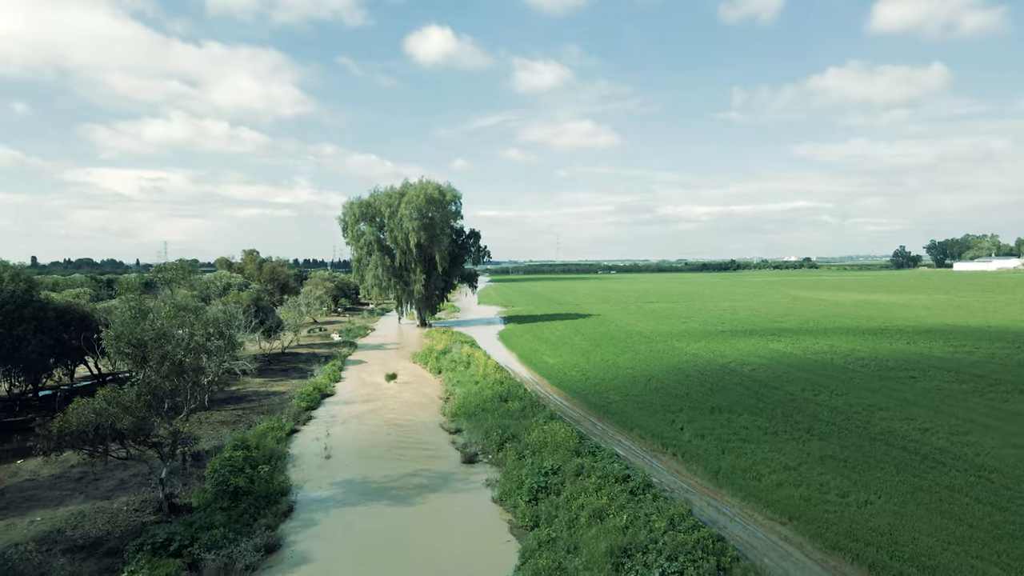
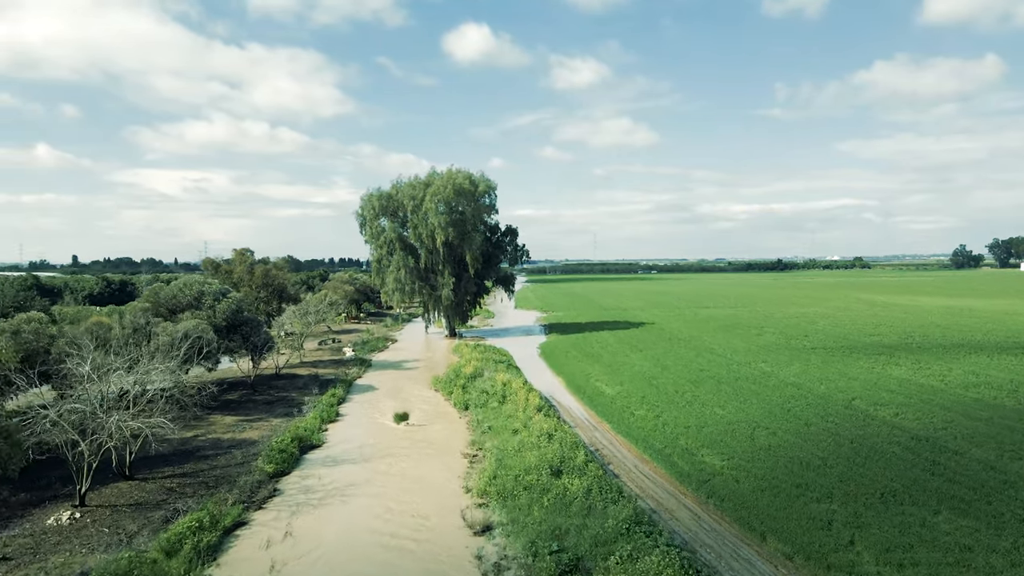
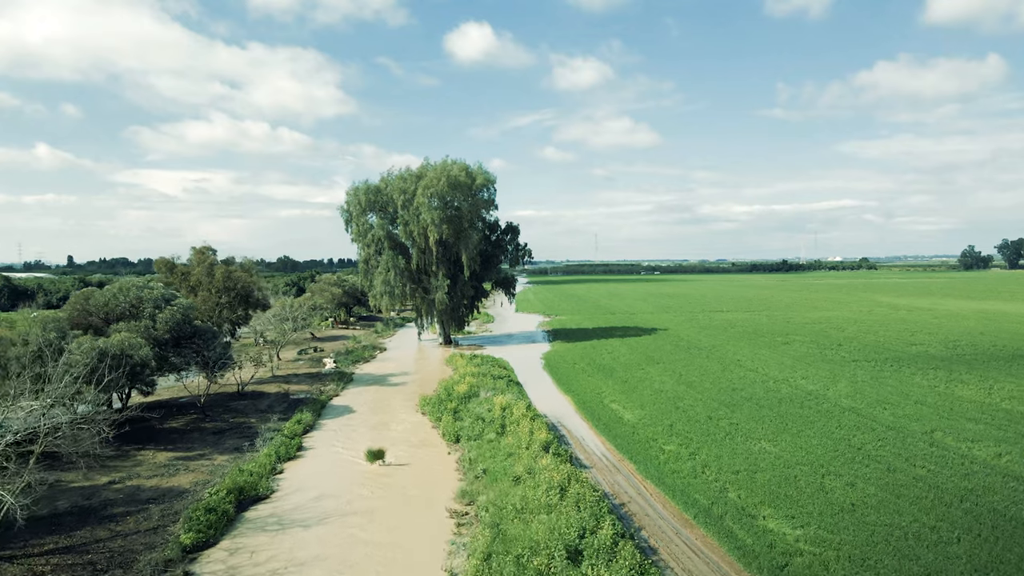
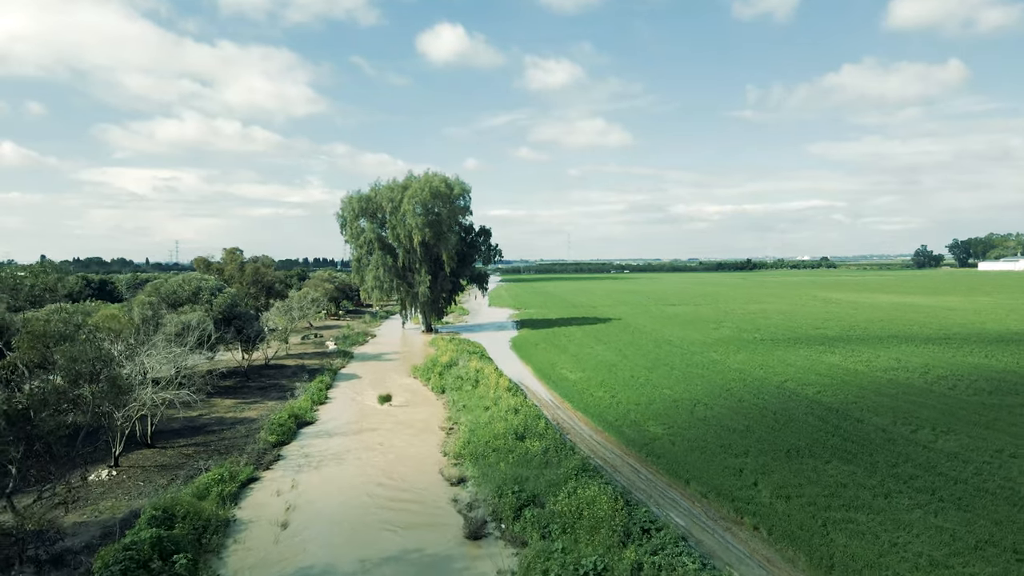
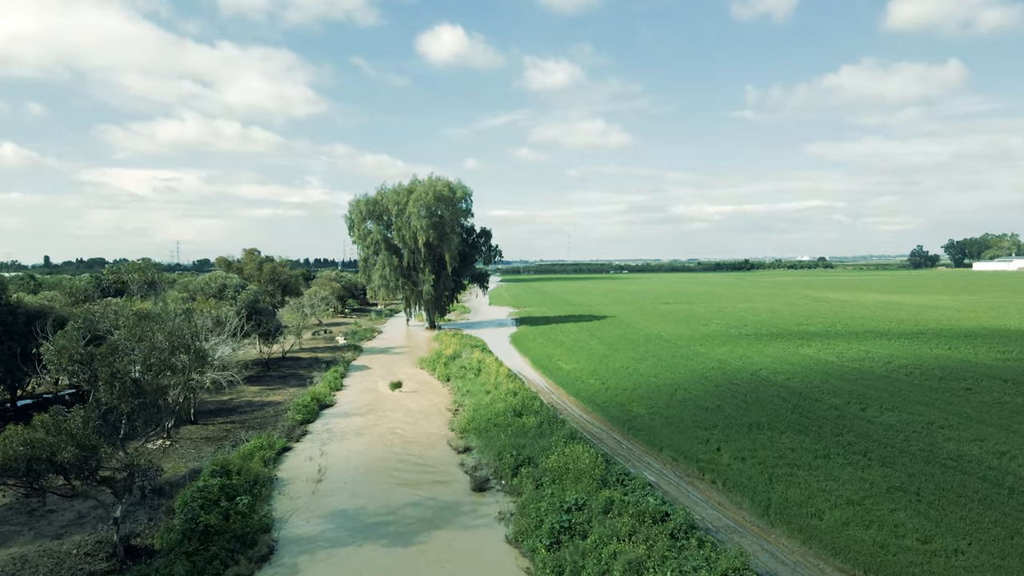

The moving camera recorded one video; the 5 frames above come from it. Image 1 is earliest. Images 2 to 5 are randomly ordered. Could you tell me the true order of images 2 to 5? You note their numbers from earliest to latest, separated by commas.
5, 4, 2, 3
